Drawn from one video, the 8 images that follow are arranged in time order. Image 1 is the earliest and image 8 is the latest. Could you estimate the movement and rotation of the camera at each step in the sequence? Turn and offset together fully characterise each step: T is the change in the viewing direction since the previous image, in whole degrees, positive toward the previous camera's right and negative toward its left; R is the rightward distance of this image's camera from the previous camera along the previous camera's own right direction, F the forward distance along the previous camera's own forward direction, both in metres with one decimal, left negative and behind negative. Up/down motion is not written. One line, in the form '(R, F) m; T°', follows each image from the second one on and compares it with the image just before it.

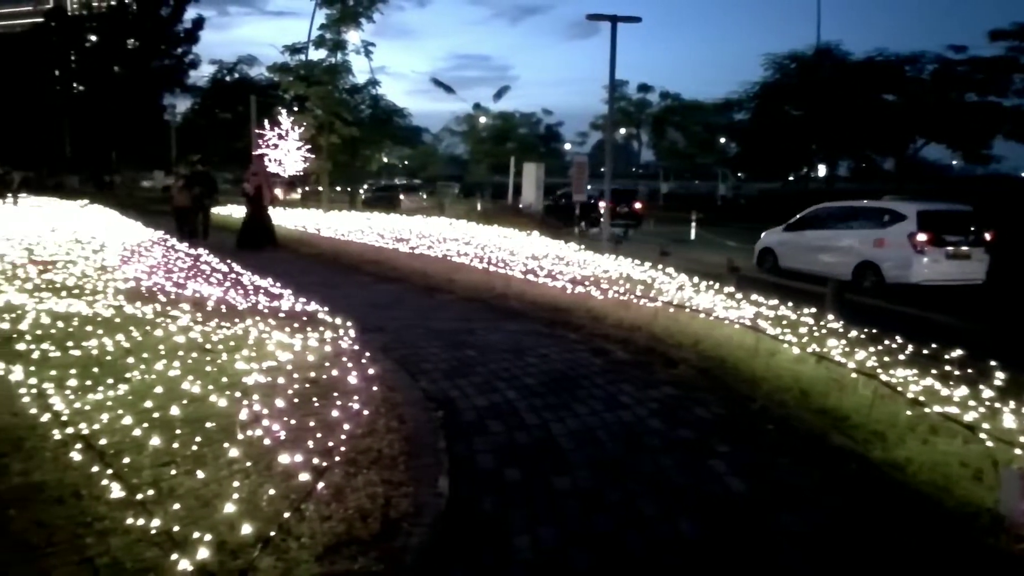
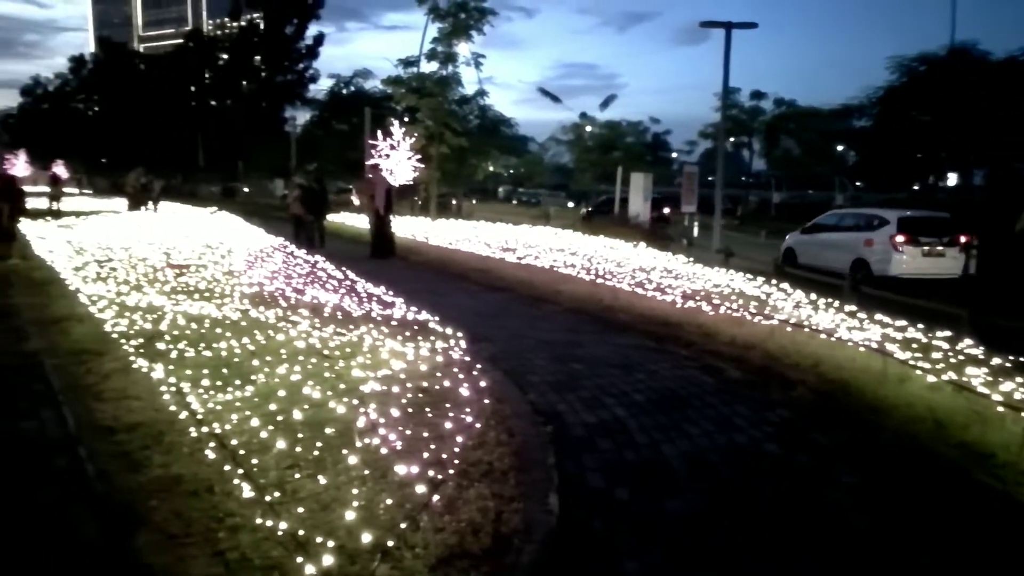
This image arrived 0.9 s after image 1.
(-0.1, 0.0) m; -8°
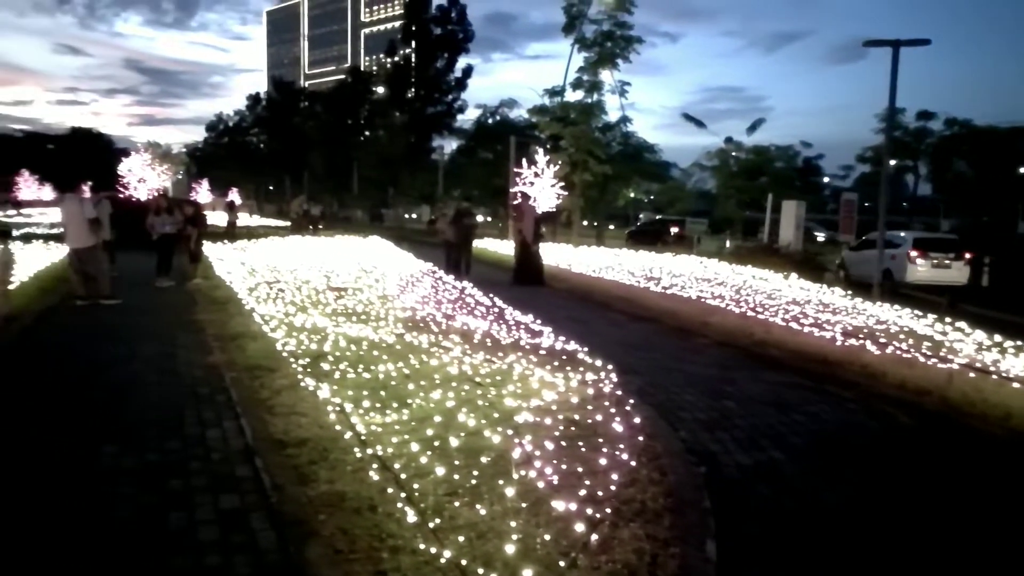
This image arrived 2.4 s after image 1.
(-0.2, 0.0) m; -11°
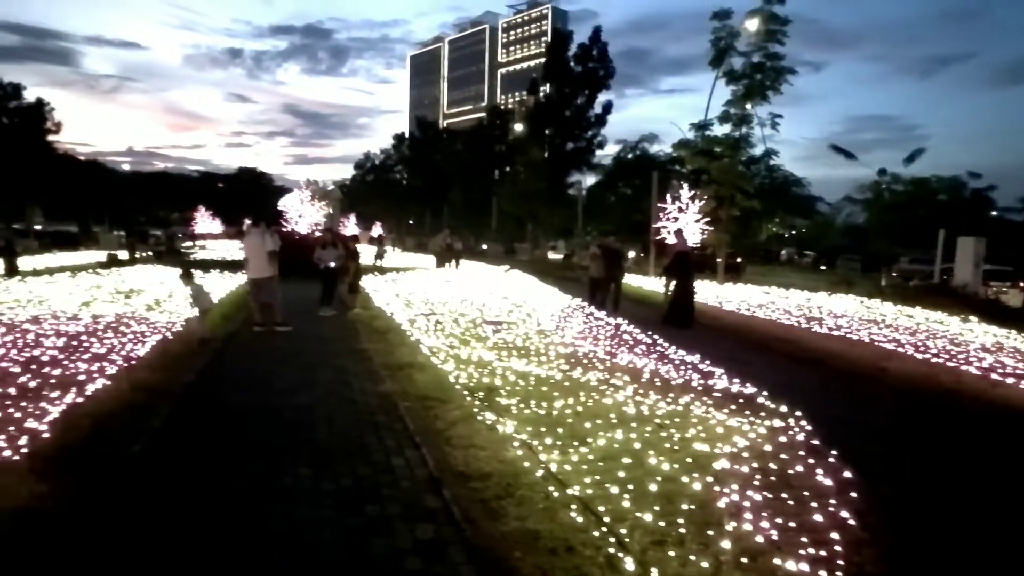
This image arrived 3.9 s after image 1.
(-0.6, 0.0) m; -10°
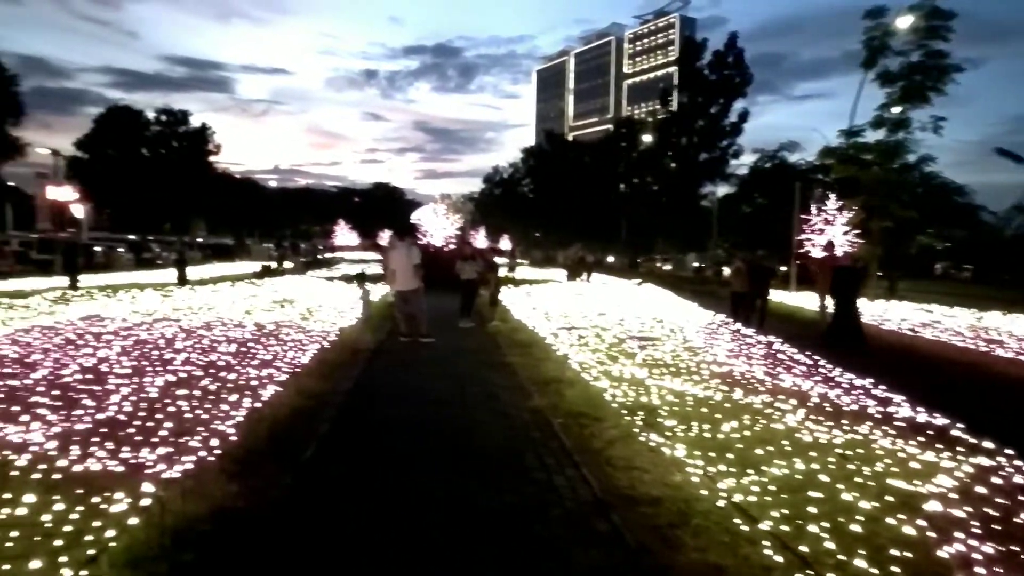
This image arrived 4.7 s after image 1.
(-0.5, +0.1) m; -10°
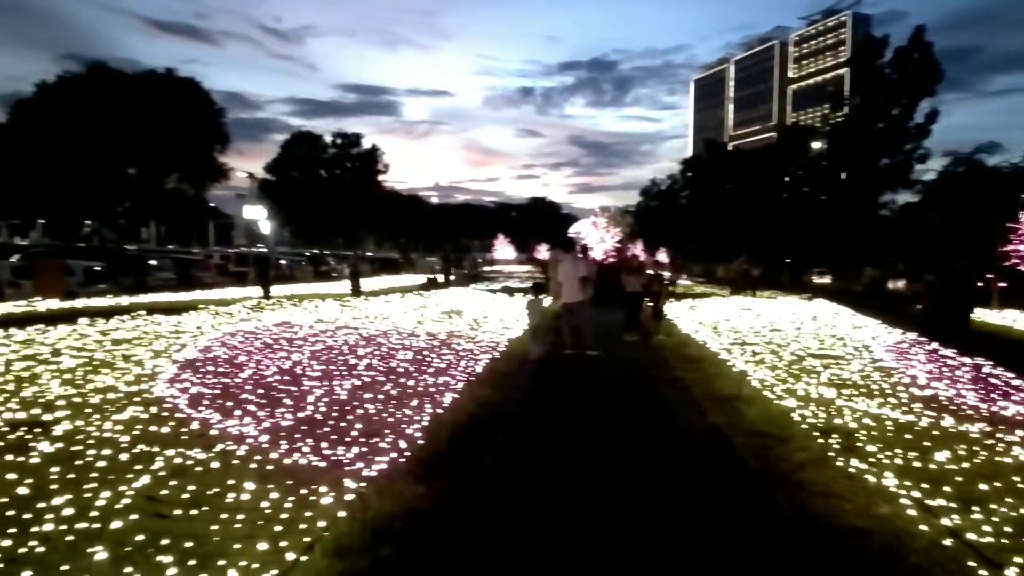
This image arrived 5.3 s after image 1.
(-0.3, 0.0) m; -12°
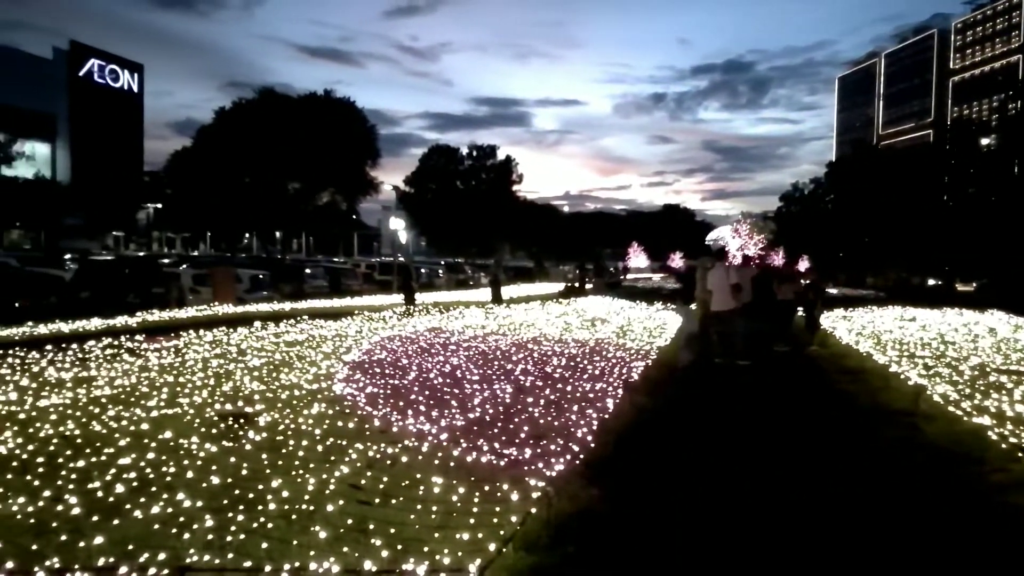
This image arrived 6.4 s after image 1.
(-0.4, -0.2) m; -10°
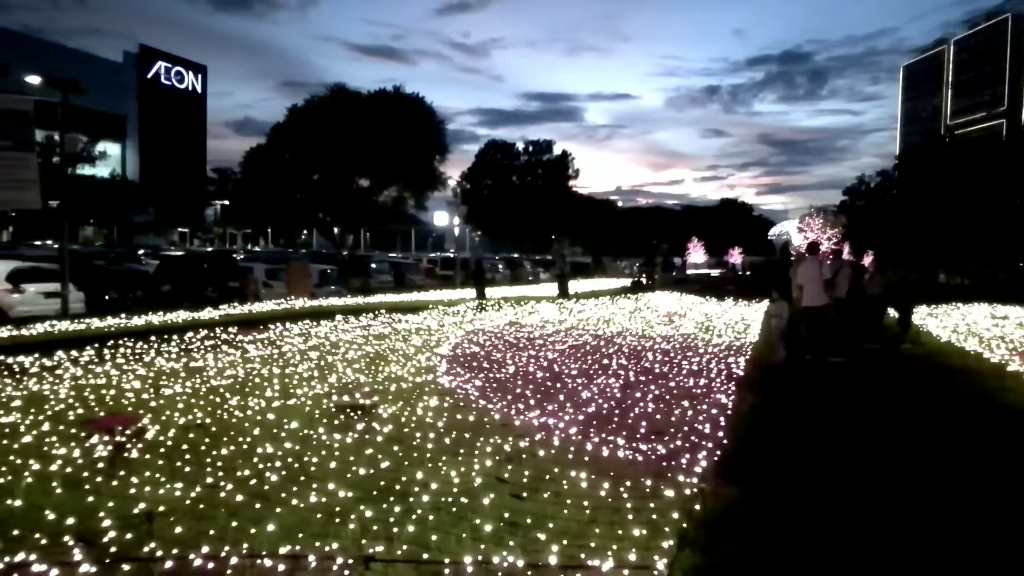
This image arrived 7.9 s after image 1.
(-0.9, +0.1) m; -4°
